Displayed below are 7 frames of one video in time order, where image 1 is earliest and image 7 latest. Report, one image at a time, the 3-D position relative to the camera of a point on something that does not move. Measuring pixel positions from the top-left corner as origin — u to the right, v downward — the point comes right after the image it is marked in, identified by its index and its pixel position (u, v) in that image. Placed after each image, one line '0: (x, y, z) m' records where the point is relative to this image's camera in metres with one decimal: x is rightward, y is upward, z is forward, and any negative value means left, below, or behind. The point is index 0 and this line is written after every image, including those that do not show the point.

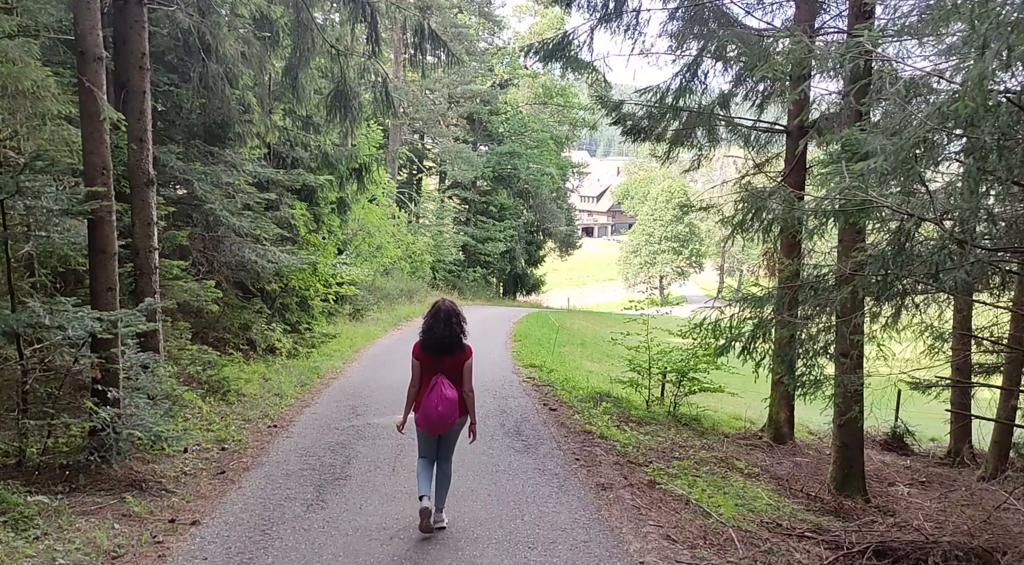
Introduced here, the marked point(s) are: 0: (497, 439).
0: (-0.1, -1.5, +8.5) m
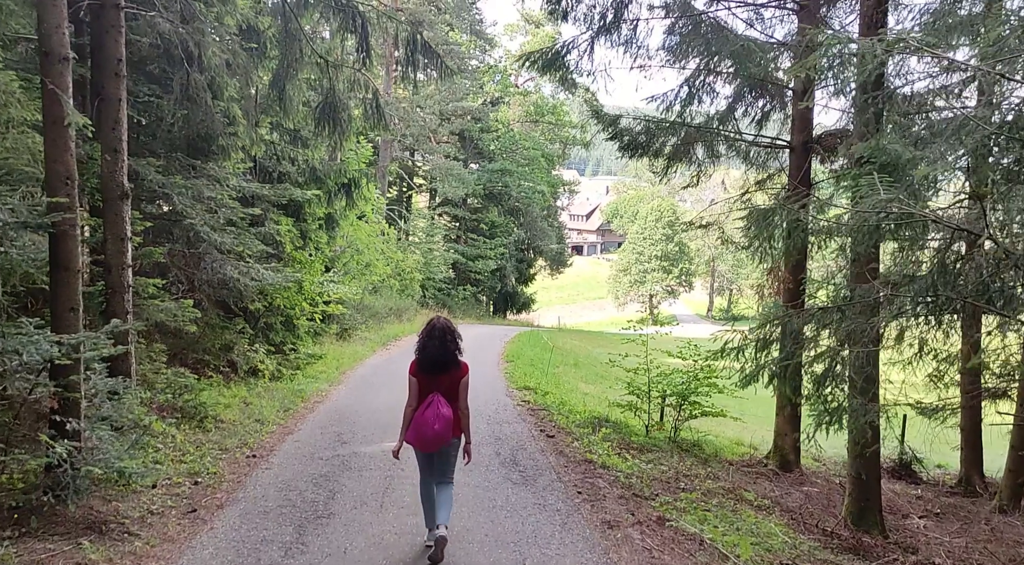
0: (-0.2, -1.7, +8.0) m
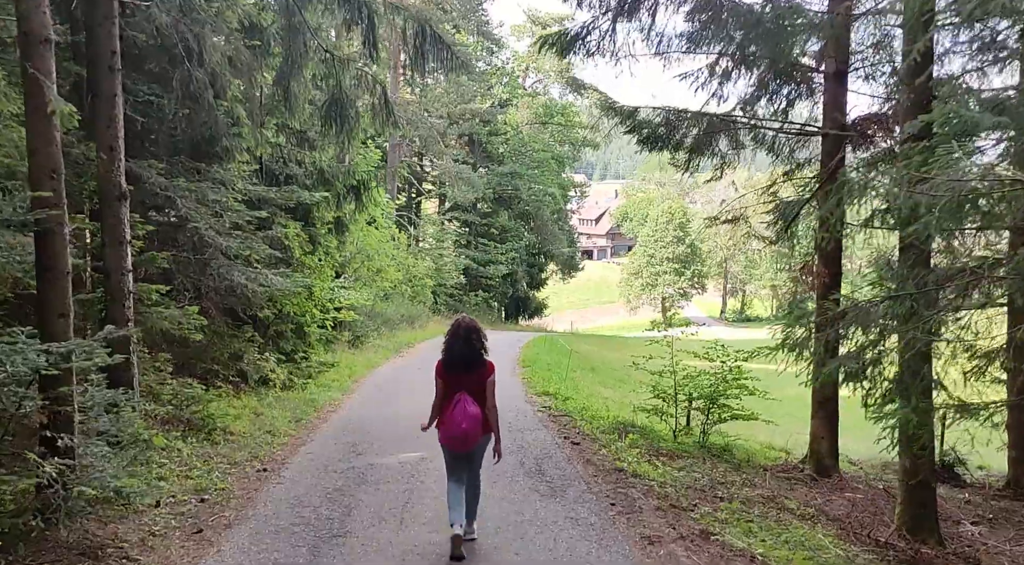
0: (+0.1, -1.7, +7.5) m
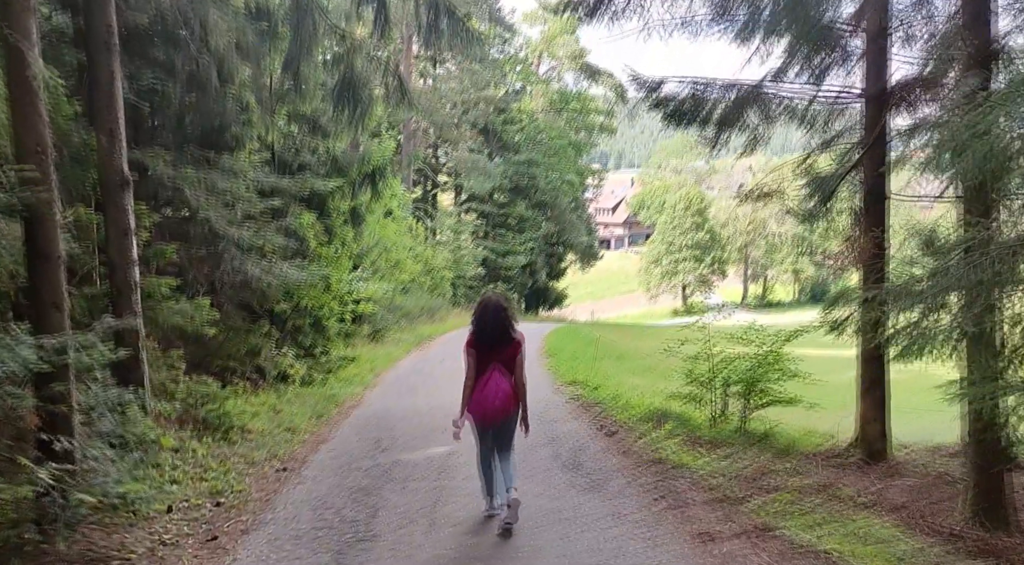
0: (+0.3, -1.6, +7.1) m
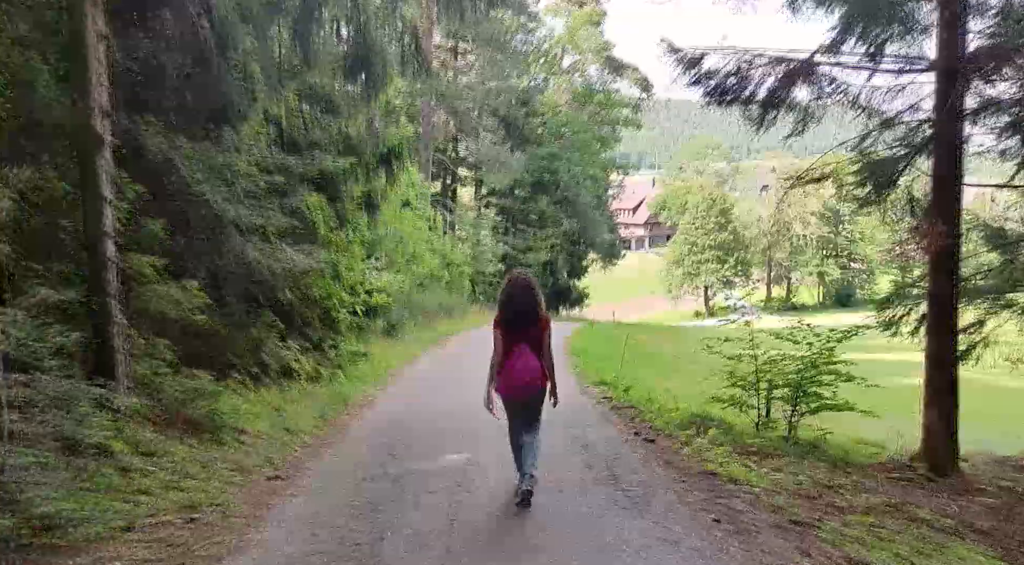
0: (+0.5, -1.5, +6.1) m
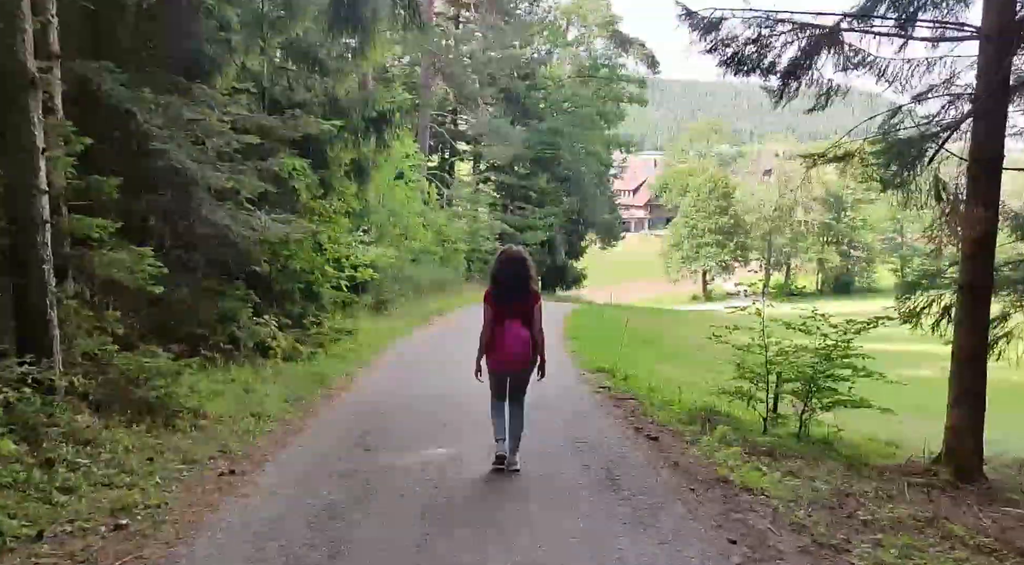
0: (+0.5, -1.3, +5.4) m
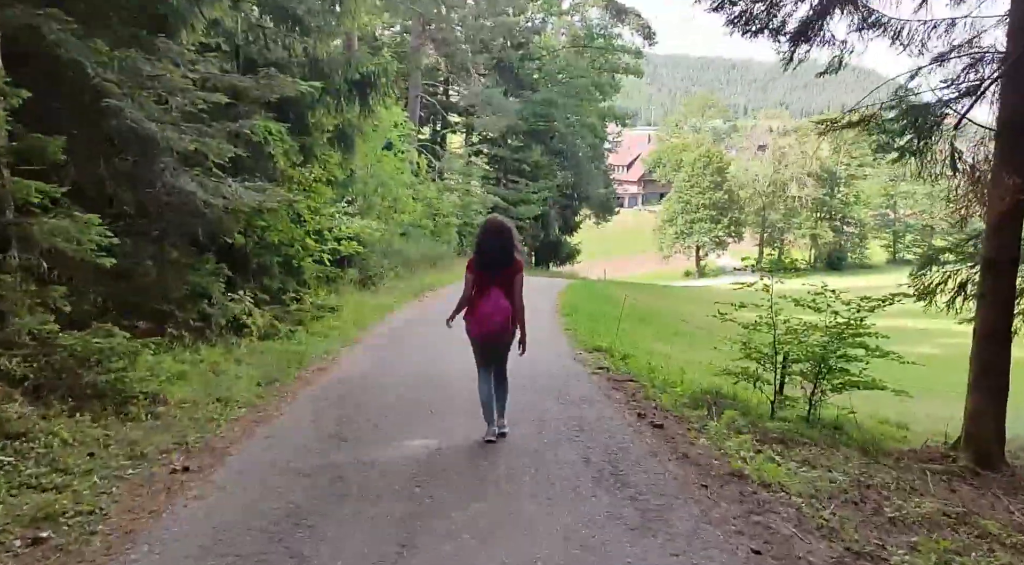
0: (+0.4, -1.2, +4.8) m
